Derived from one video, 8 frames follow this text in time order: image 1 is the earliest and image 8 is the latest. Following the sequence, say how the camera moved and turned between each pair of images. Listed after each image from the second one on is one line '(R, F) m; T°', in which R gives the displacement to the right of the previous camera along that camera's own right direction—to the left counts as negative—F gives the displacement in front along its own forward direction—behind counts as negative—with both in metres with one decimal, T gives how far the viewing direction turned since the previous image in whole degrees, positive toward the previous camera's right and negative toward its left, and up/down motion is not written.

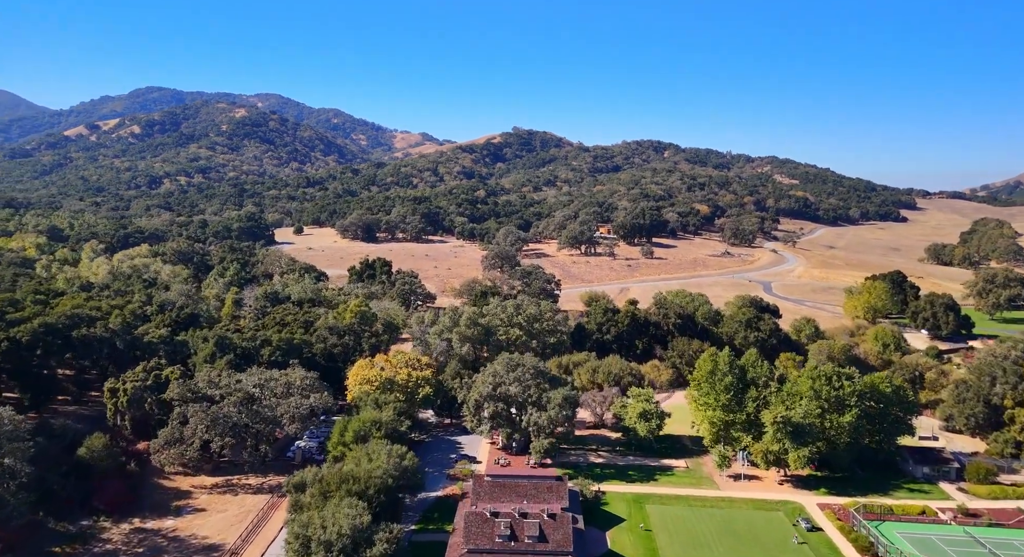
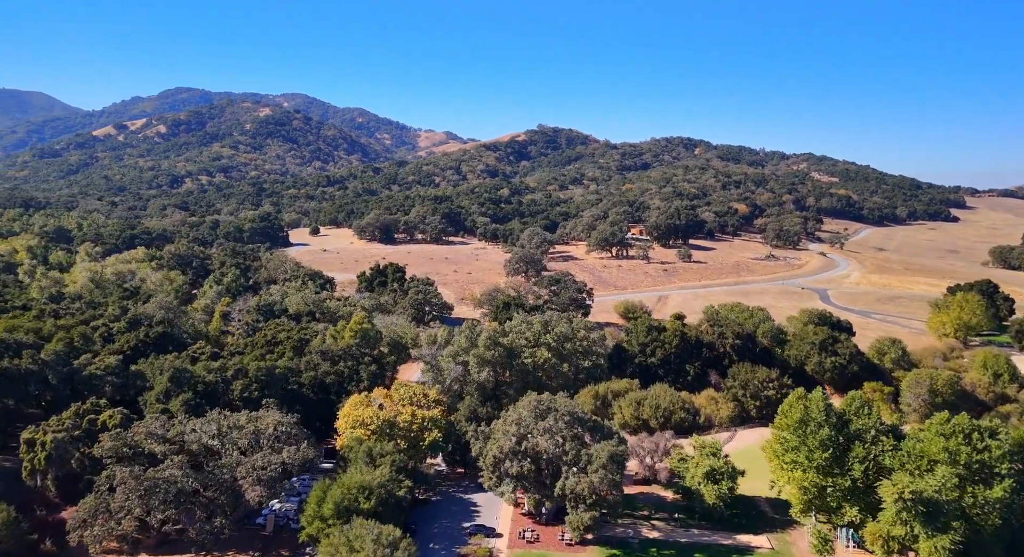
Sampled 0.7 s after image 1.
(-0.3, +10.6) m; -2°
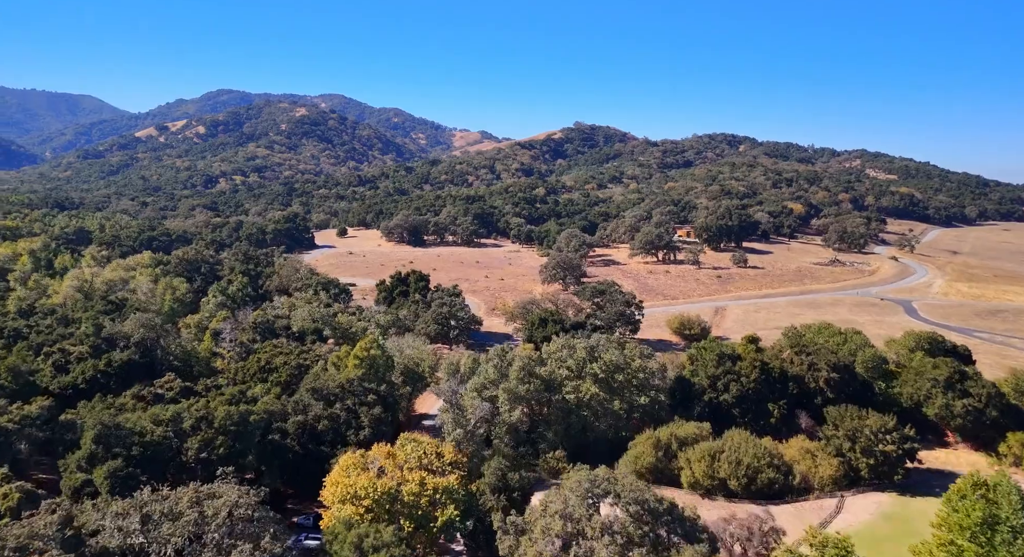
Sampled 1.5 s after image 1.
(-0.3, +11.0) m; -3°
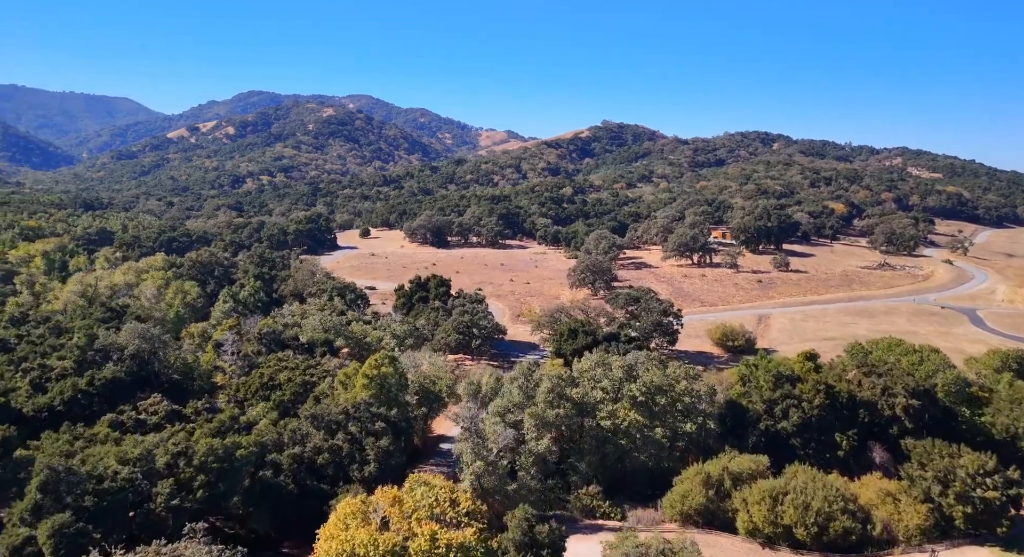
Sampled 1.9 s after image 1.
(-0.1, +5.6) m; -2°
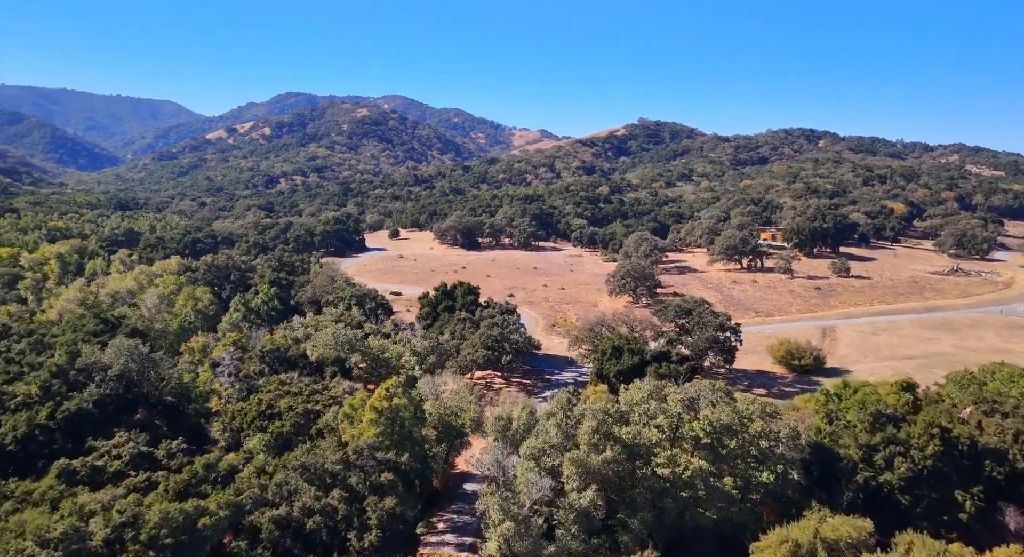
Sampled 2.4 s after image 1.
(-0.2, +7.4) m; -2°
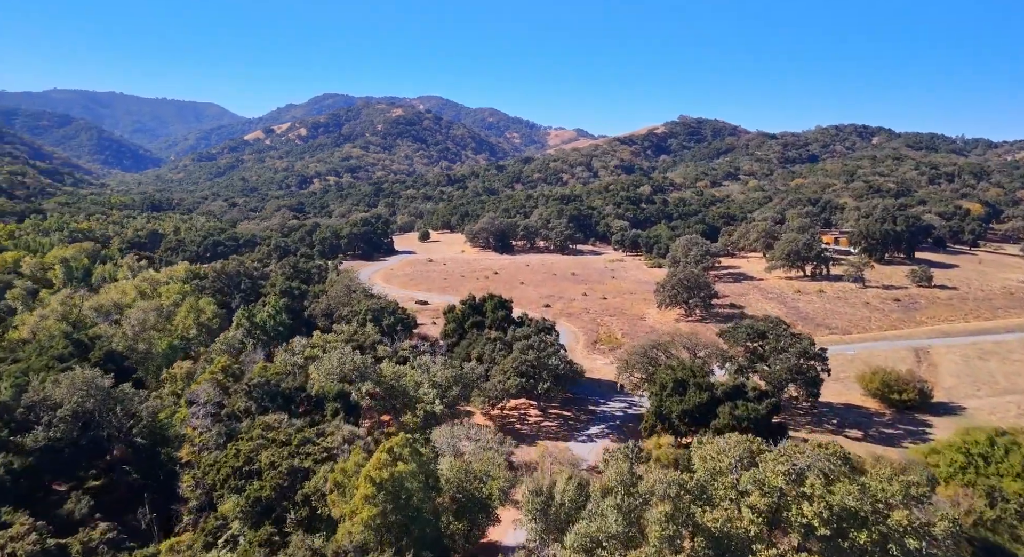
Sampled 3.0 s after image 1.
(-0.3, +9.6) m; -3°
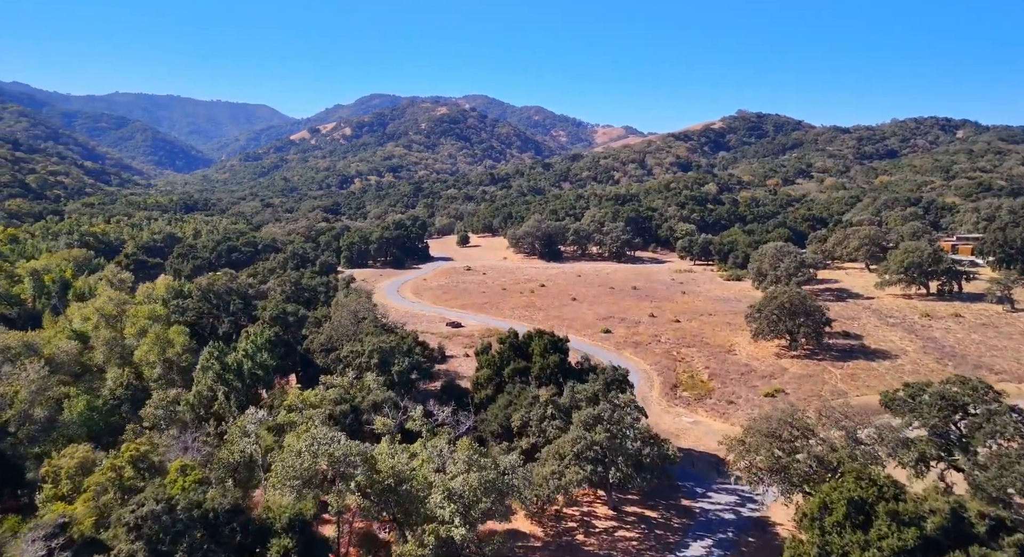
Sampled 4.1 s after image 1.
(-0.8, +17.4) m; -3°
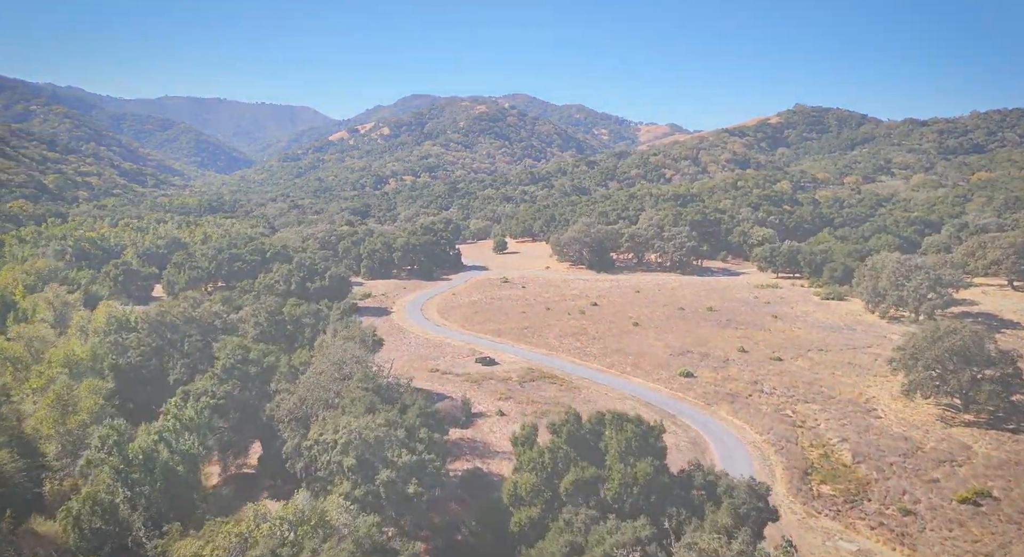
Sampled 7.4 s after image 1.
(-0.9, +18.3) m; -3°
